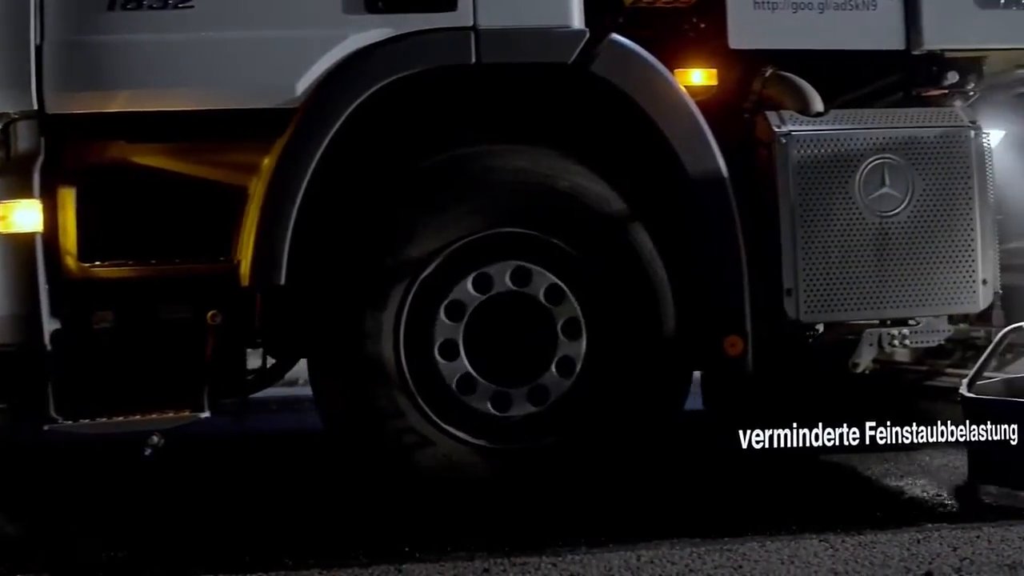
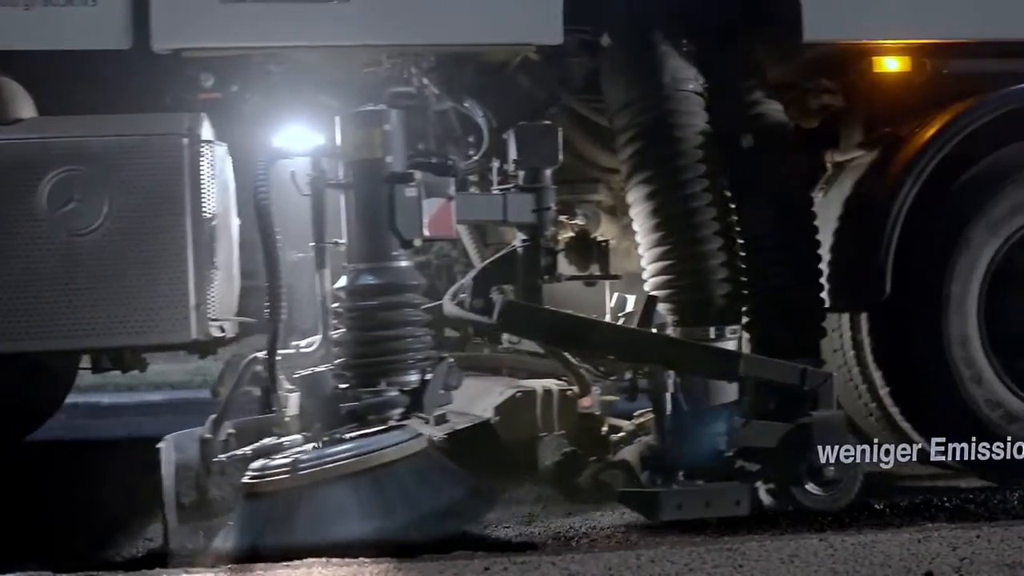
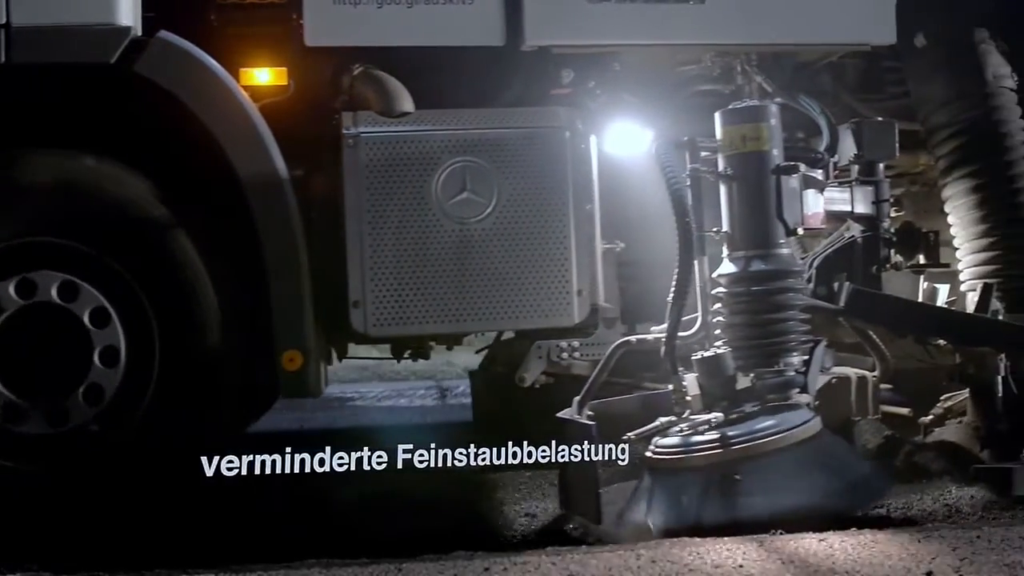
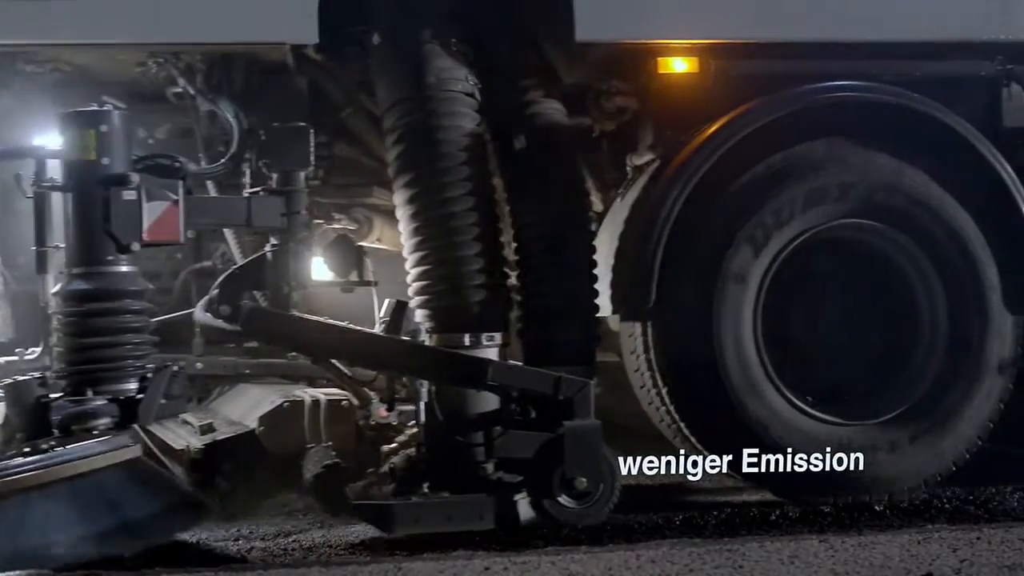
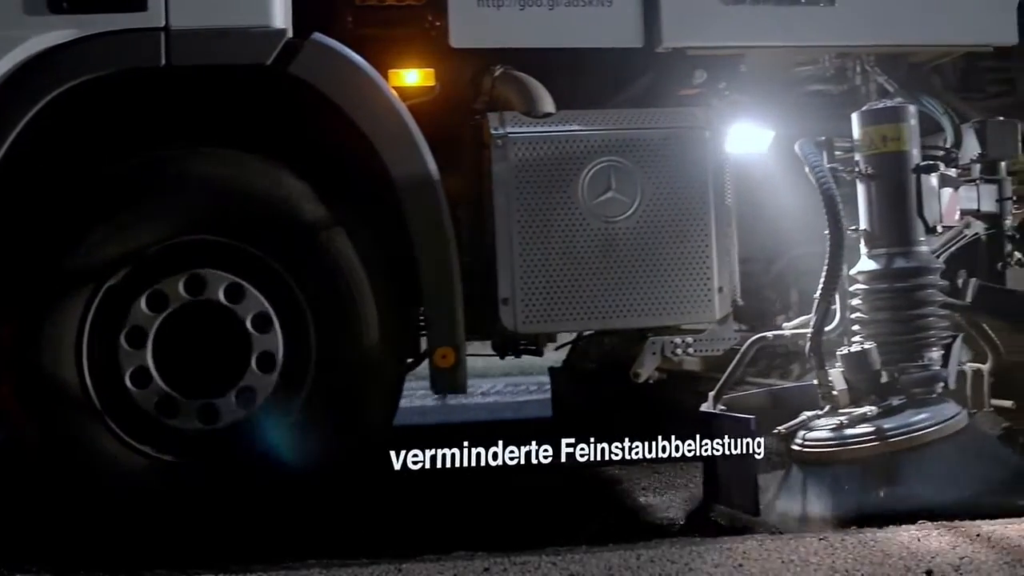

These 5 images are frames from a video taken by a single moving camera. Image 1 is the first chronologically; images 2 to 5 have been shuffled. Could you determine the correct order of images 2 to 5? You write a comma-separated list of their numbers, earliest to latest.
5, 3, 2, 4
